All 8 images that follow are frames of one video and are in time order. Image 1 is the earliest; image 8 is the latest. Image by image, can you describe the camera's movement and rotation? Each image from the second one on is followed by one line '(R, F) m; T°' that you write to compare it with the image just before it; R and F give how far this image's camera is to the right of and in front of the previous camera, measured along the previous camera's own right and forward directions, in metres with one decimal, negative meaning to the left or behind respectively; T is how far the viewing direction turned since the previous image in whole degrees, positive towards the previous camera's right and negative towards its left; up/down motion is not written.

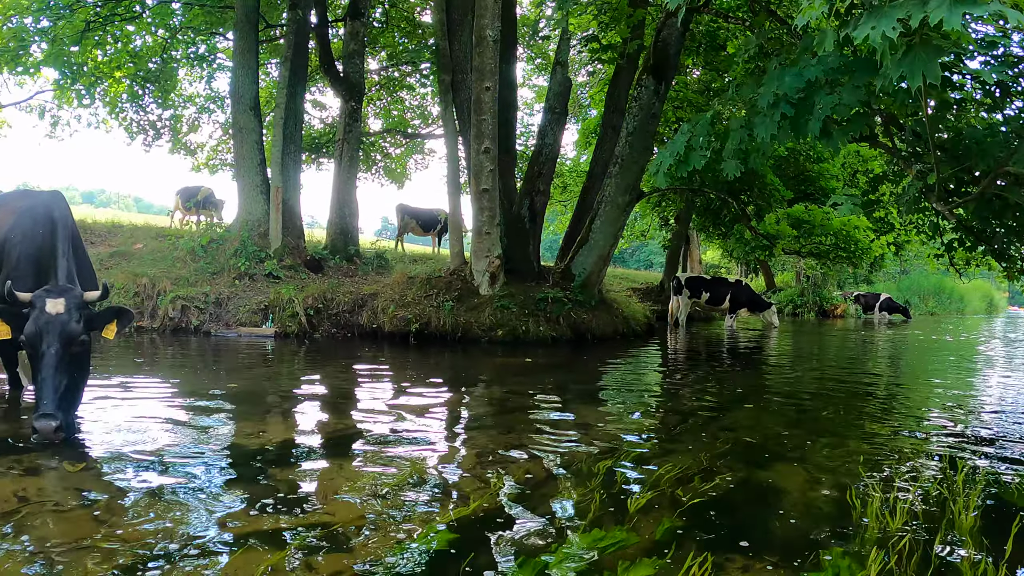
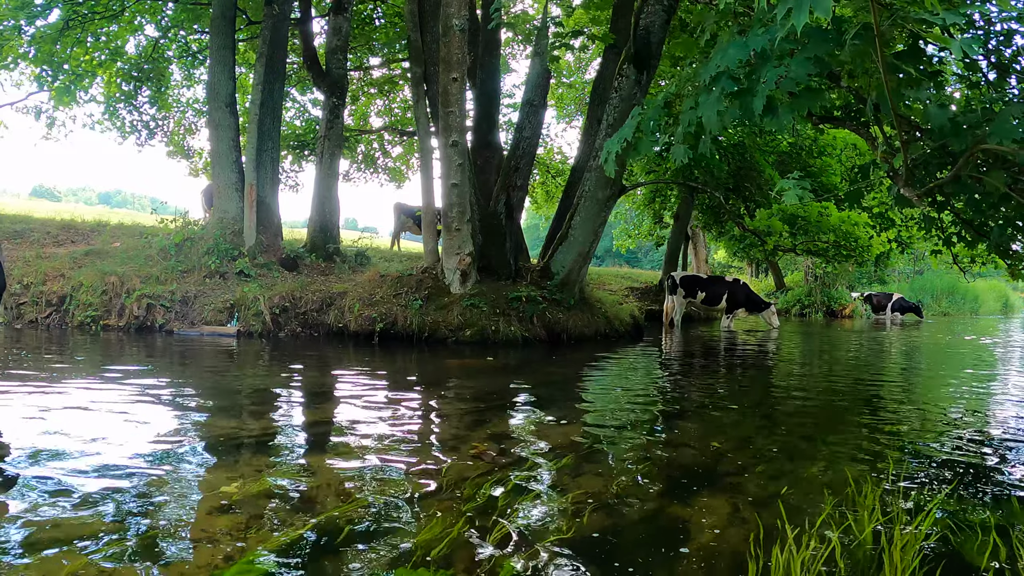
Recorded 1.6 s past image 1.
(+0.7, +0.3) m; -2°
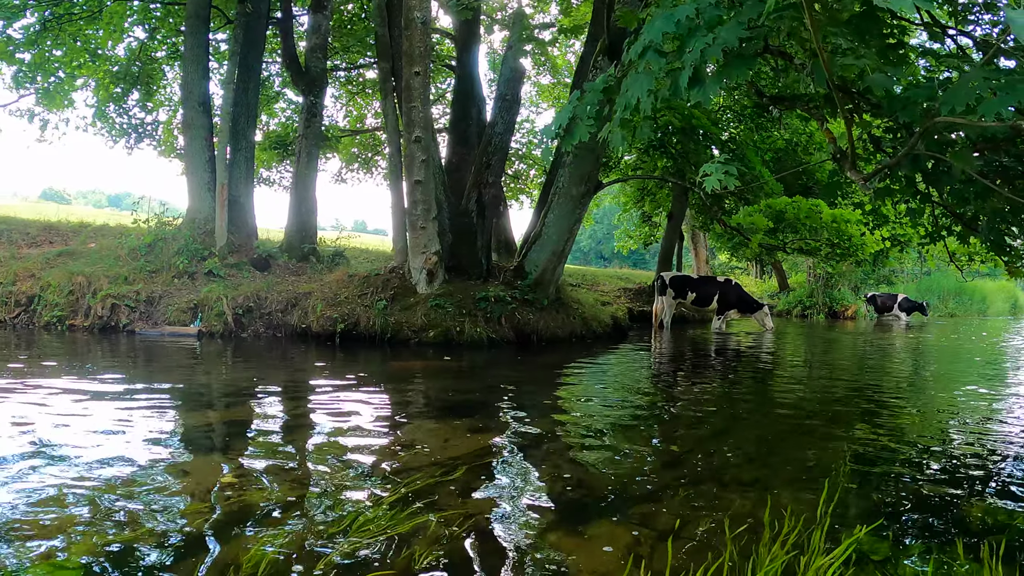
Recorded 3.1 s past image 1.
(+0.7, +0.2) m; -2°
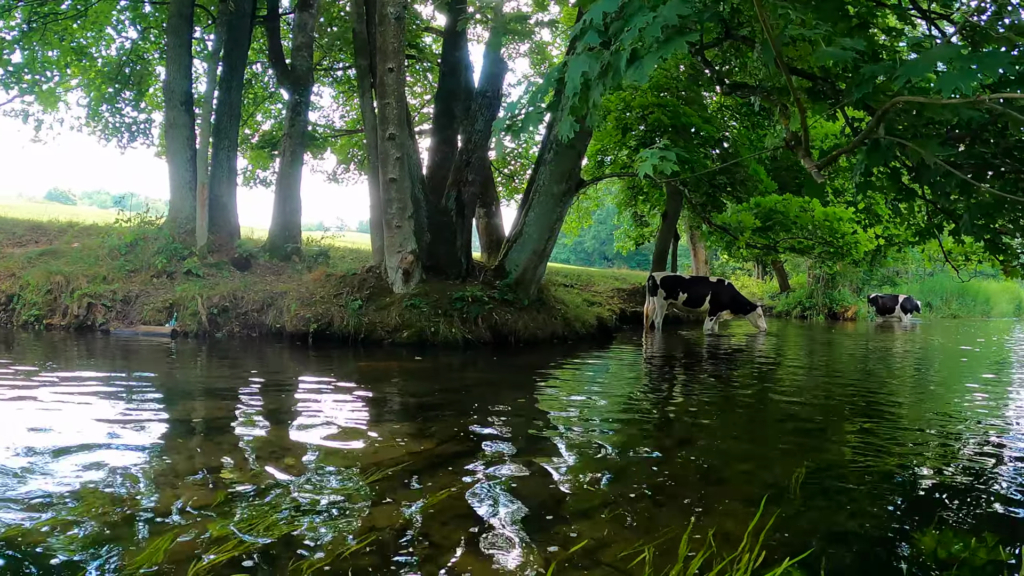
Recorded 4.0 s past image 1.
(+0.4, +0.1) m; -1°
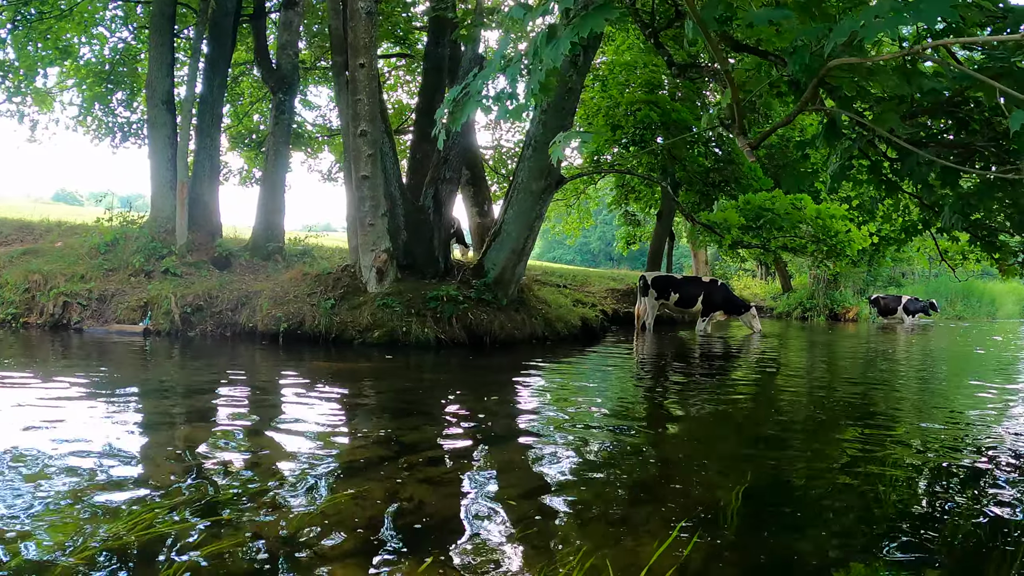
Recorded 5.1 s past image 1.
(+0.5, +0.2) m; -1°
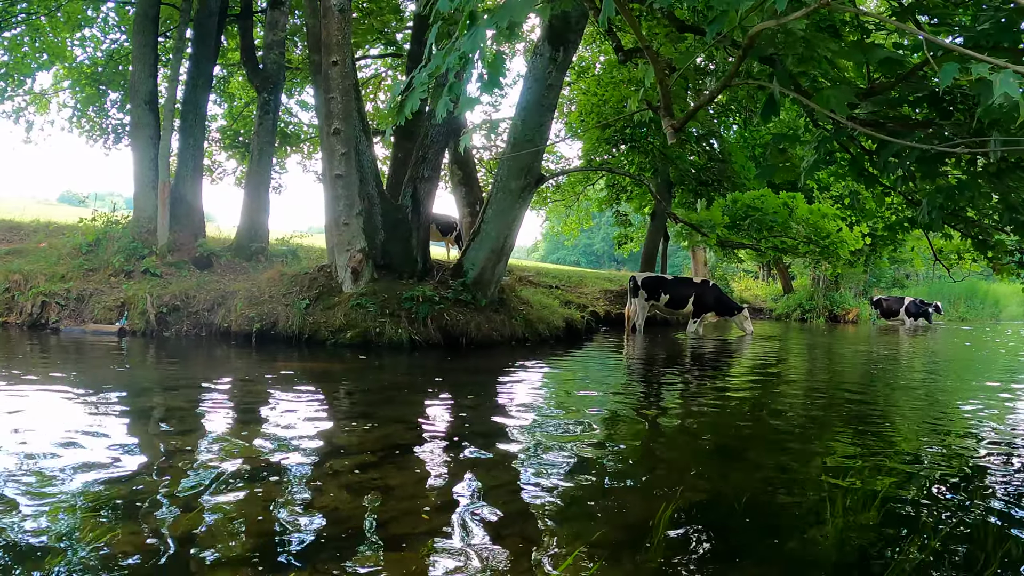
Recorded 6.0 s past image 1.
(+0.4, +0.1) m; -1°
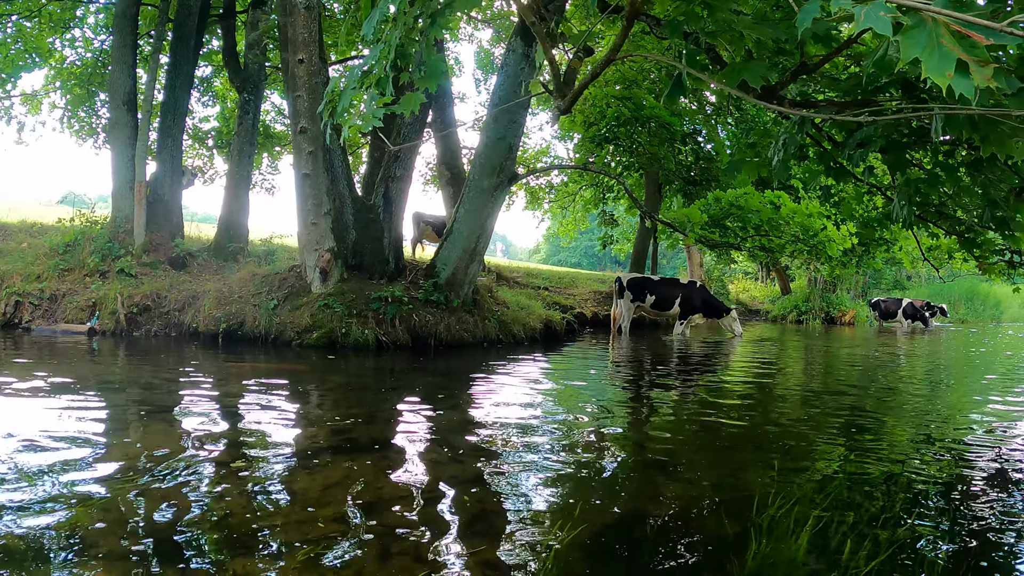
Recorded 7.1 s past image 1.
(+0.5, +0.1) m; -1°
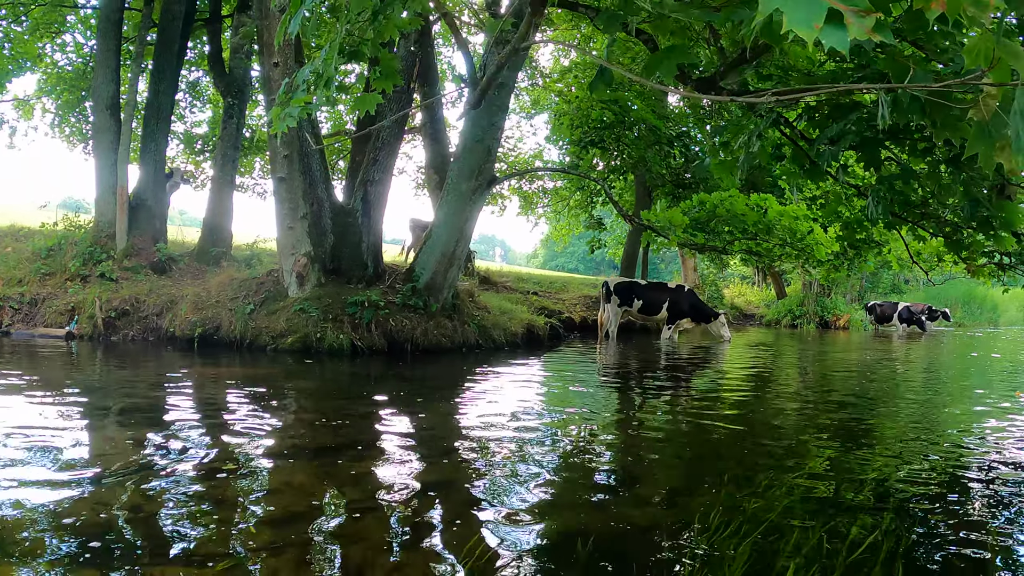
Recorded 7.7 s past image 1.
(+0.4, +0.1) m; -1°
